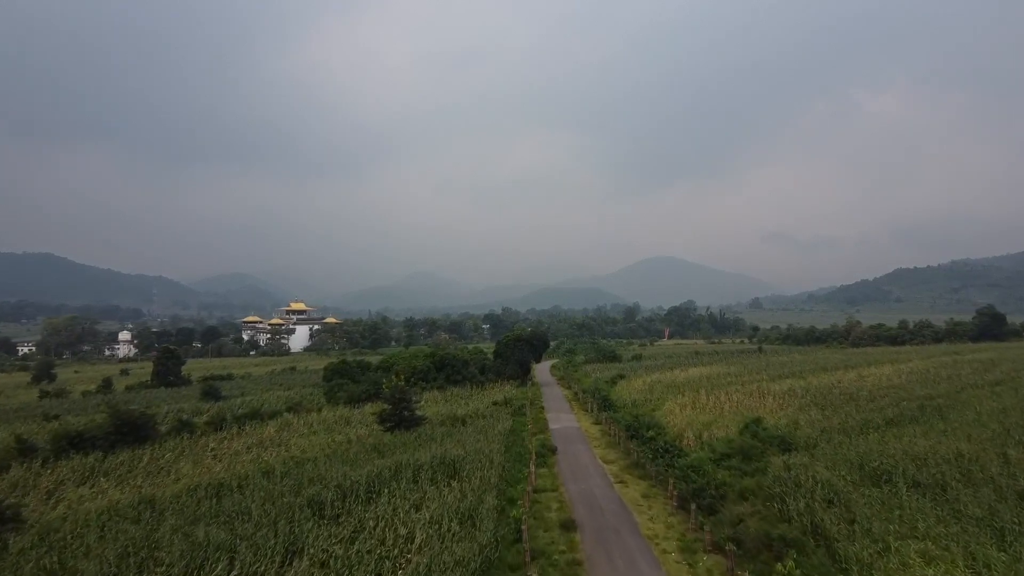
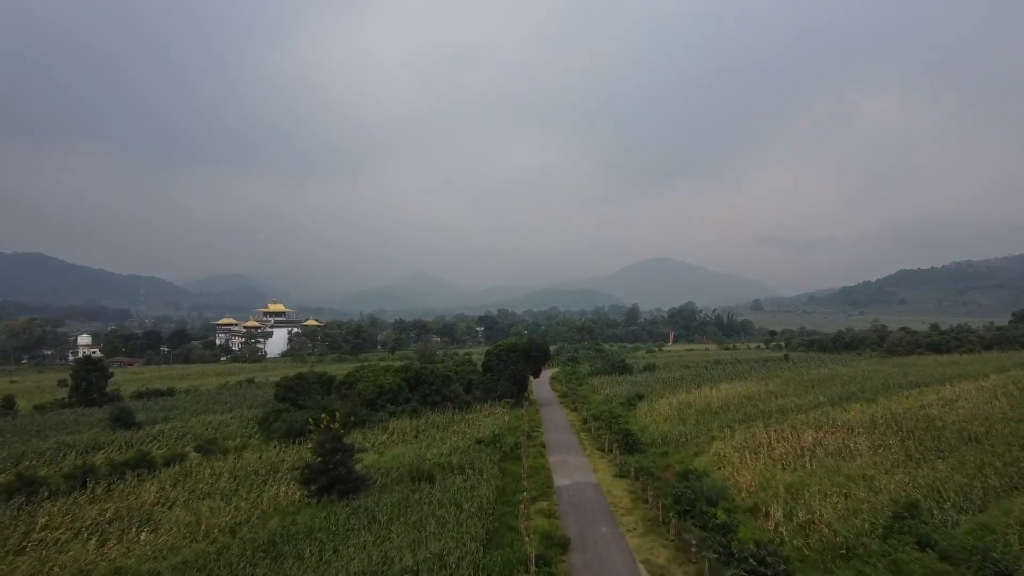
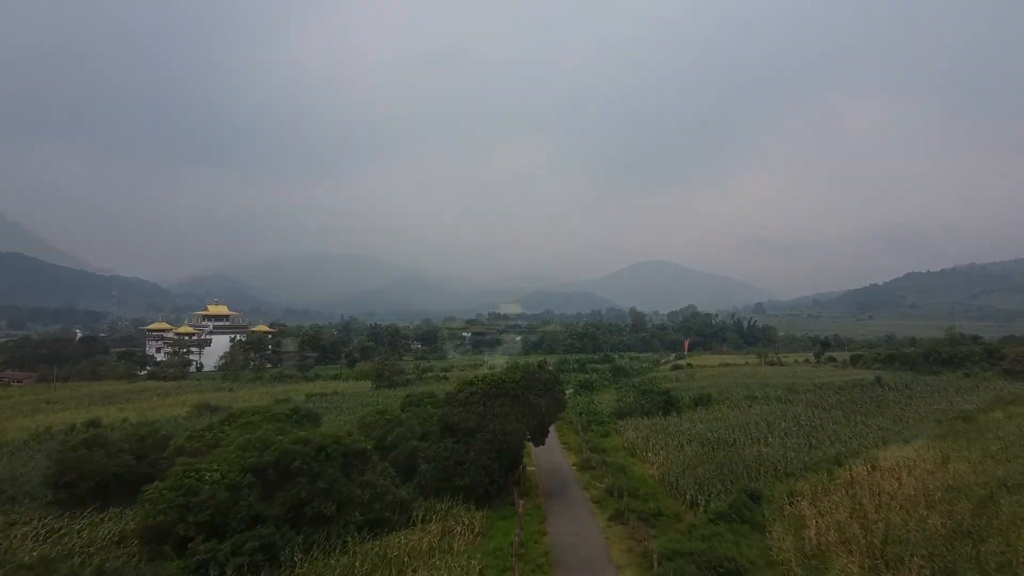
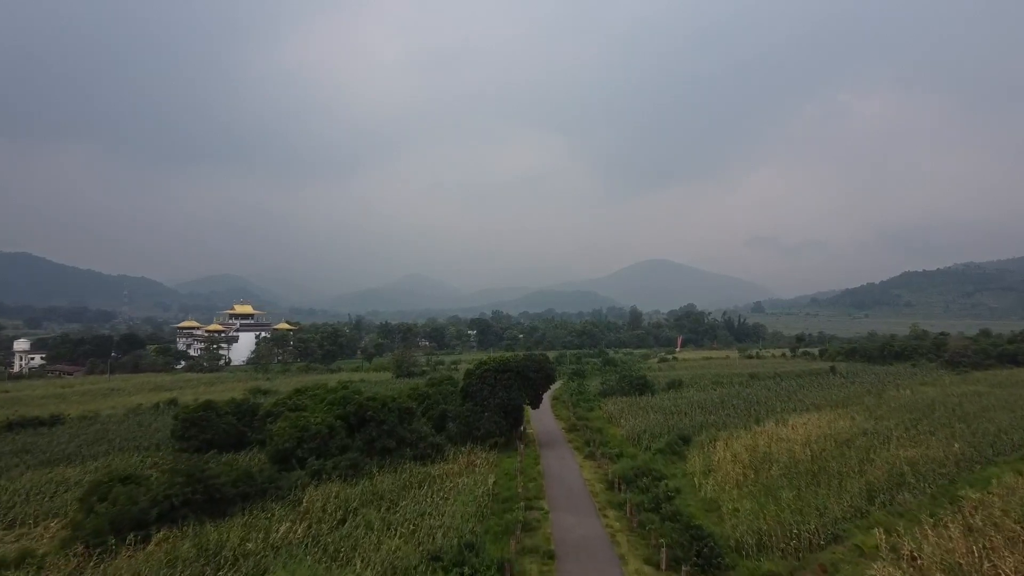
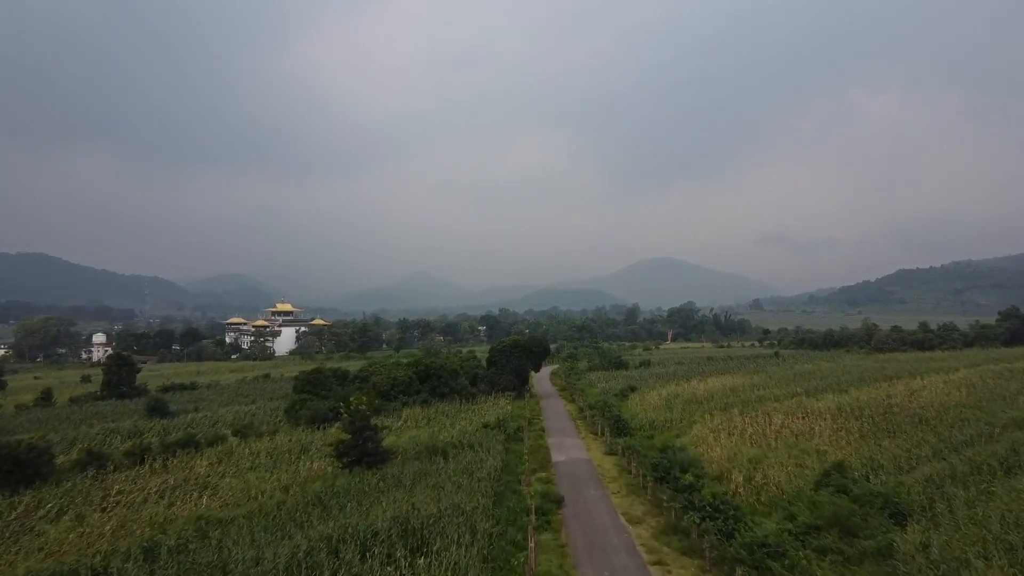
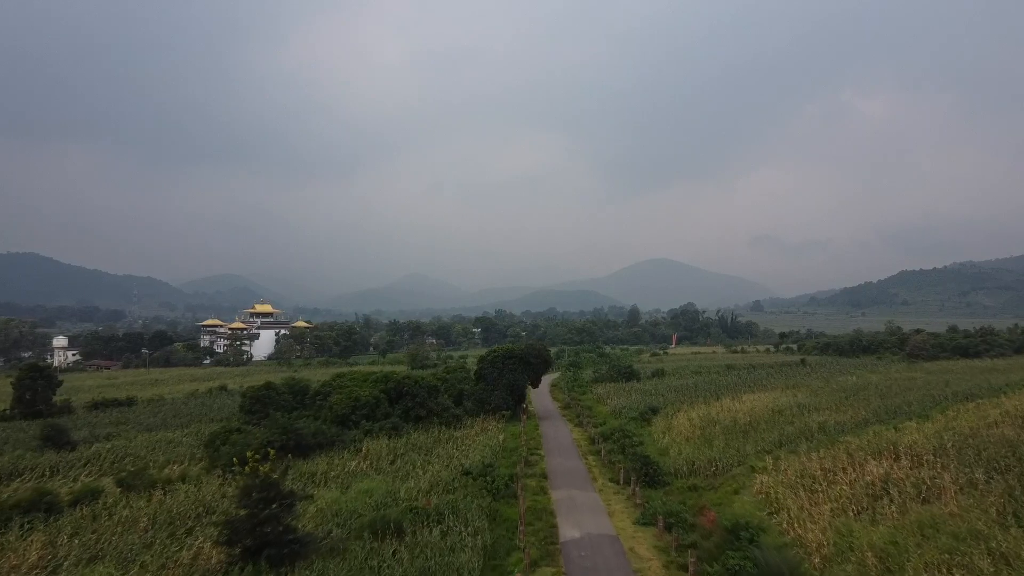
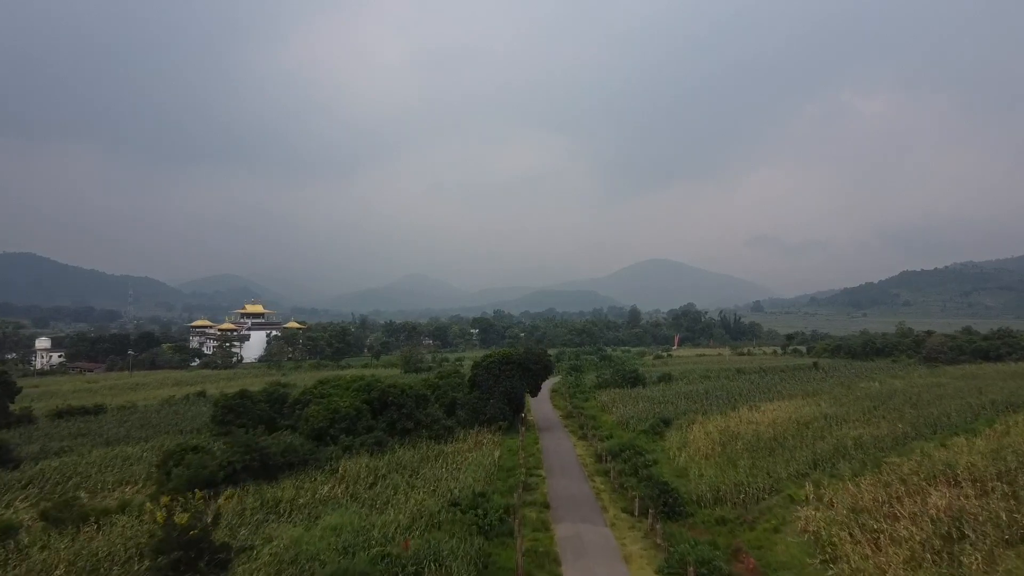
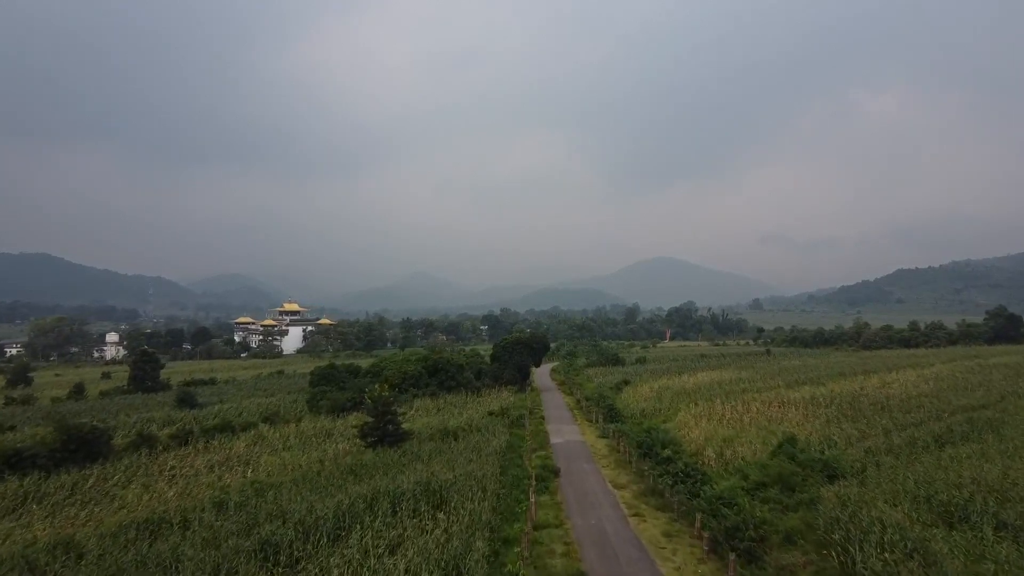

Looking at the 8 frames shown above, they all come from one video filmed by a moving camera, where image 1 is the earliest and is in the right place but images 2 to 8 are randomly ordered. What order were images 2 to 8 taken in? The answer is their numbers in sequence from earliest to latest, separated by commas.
8, 5, 2, 6, 7, 4, 3
